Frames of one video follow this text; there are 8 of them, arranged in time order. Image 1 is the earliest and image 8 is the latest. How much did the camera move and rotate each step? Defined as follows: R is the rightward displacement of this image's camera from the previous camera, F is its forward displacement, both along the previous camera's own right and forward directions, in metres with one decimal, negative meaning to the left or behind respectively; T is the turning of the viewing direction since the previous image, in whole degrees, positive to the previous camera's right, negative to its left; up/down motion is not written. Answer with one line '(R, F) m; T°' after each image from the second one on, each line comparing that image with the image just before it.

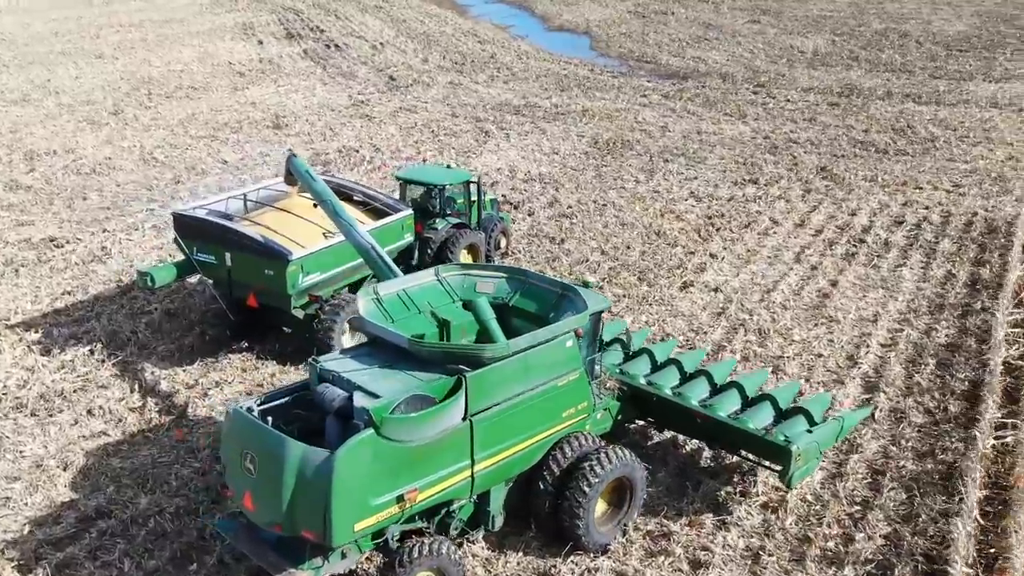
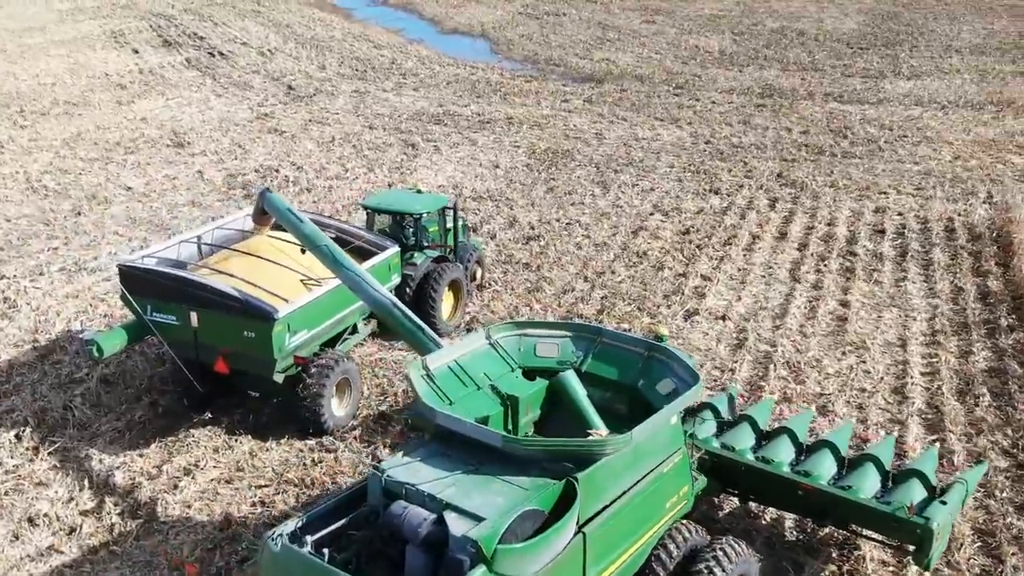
(-1.0, +1.2) m; +7°
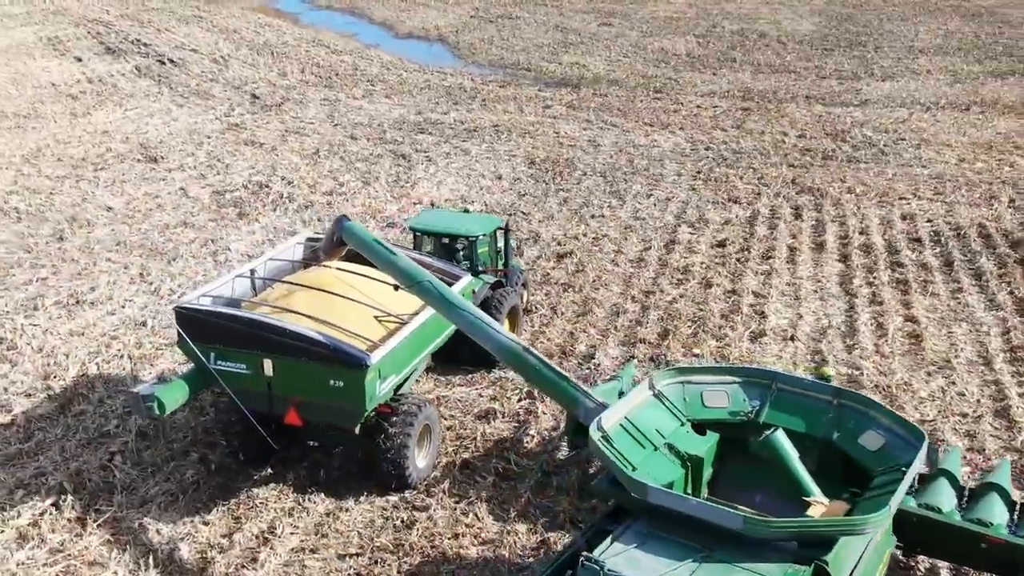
(-1.0, +0.7) m; +4°
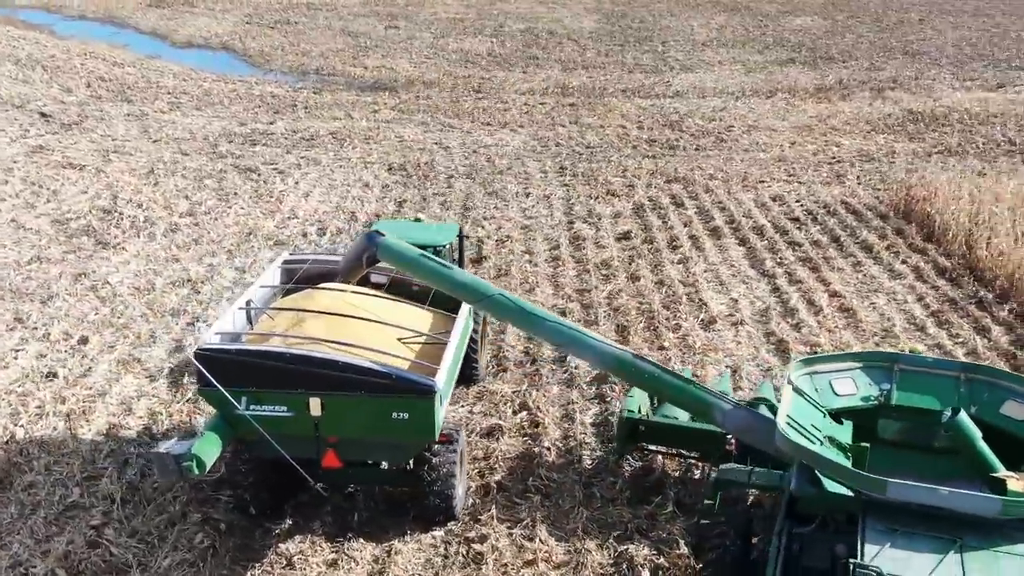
(-1.5, +0.5) m; +13°
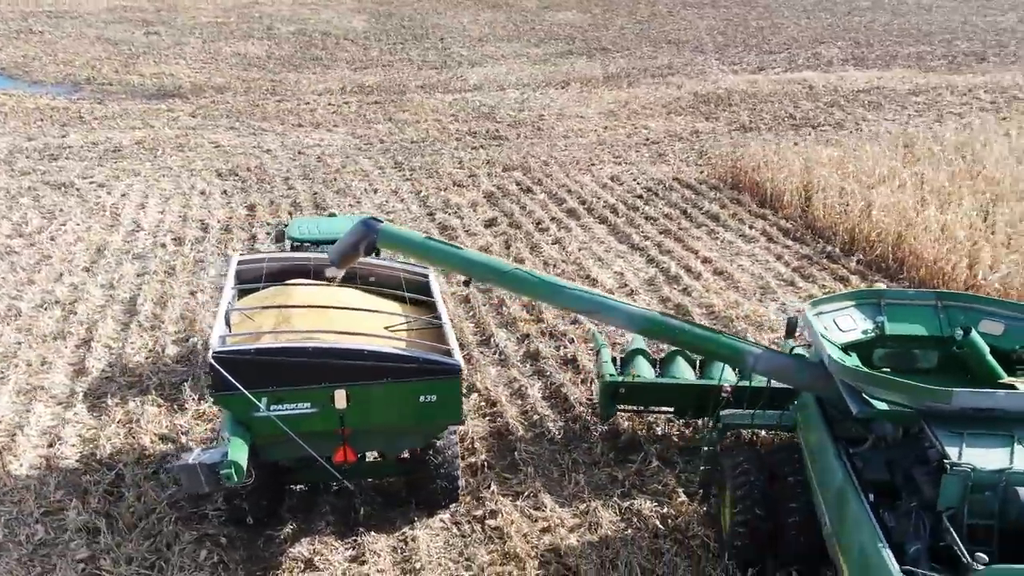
(-1.3, 0.0) m; +14°
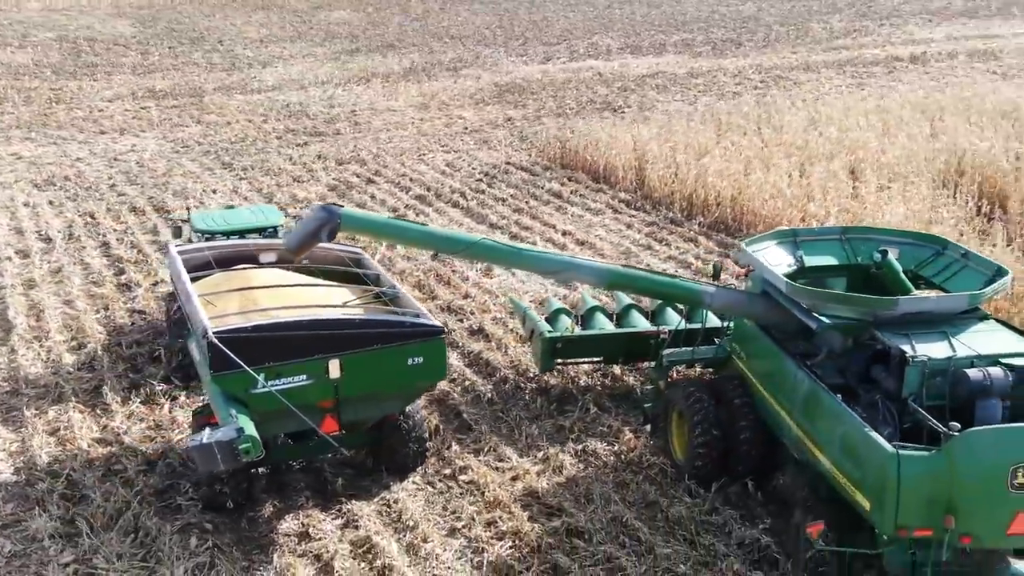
(-1.0, -0.2) m; +13°
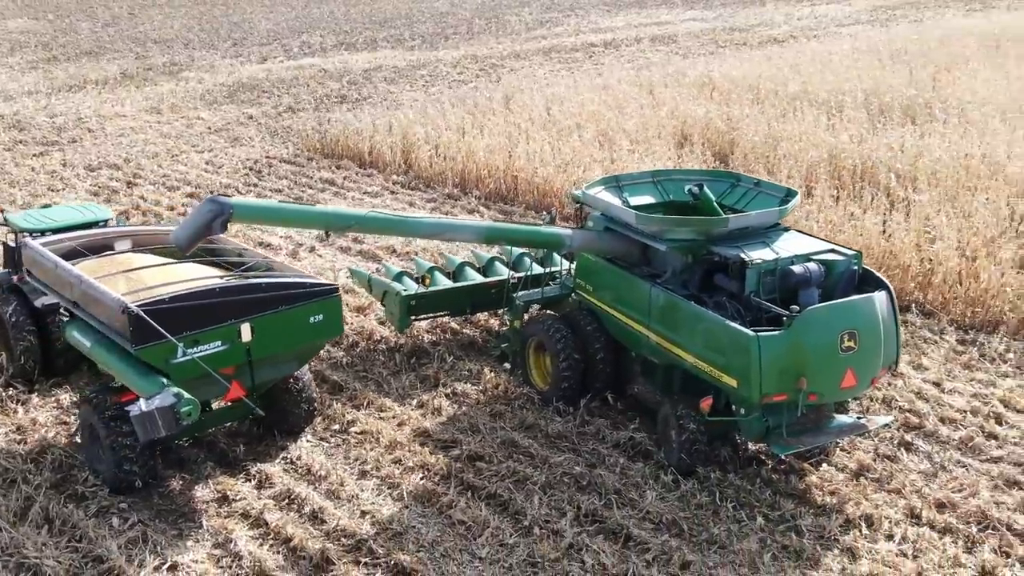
(-1.0, -0.4) m; +16°
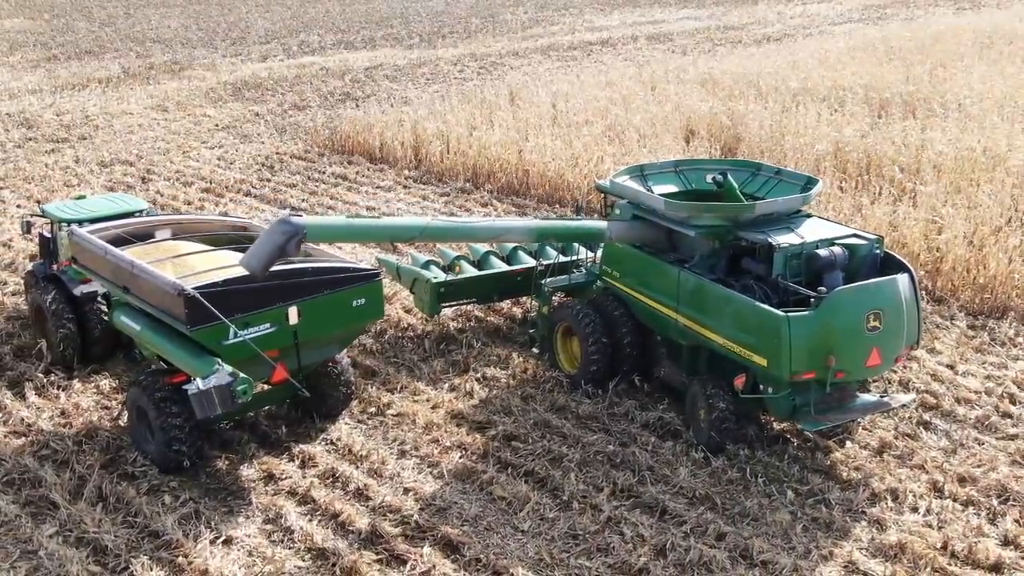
(-0.3, -0.2) m; +1°
